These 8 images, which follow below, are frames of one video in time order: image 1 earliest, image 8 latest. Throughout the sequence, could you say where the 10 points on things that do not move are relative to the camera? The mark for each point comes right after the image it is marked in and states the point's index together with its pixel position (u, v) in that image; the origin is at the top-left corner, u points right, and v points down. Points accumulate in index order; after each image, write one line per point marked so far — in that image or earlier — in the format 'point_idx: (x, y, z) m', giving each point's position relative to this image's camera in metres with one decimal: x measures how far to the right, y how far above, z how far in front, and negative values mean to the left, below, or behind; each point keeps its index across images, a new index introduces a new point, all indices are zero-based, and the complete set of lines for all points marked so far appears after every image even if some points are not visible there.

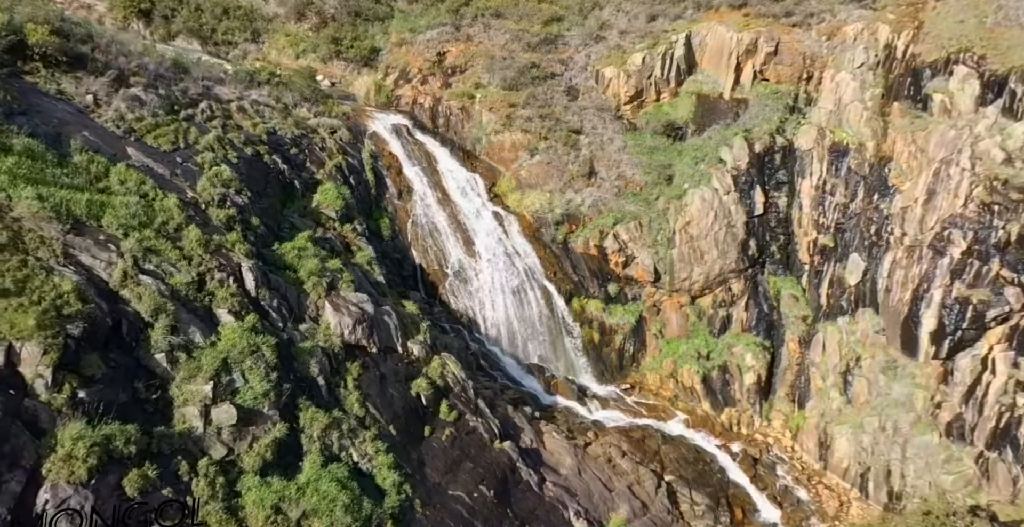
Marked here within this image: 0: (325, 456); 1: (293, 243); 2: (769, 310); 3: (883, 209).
0: (-2.0, -2.1, +7.8) m
1: (-3.1, +0.3, +10.0) m
2: (+5.4, -0.9, +15.8) m
3: (+7.8, +1.2, +15.2) m
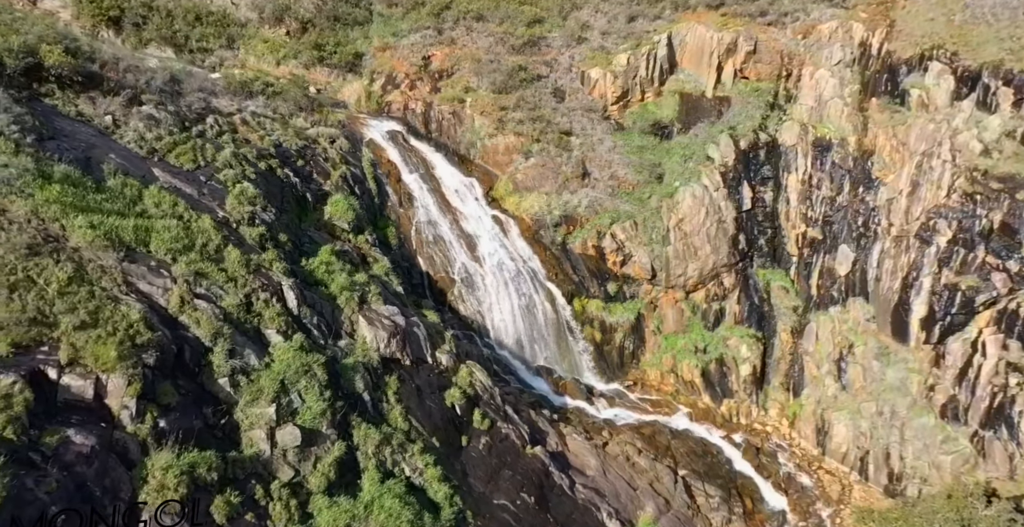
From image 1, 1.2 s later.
0: (-1.4, -2.3, +7.7) m
1: (-2.7, +0.1, +9.9) m
2: (+5.4, -0.8, +16.2) m
3: (+7.8, +1.4, +15.8) m
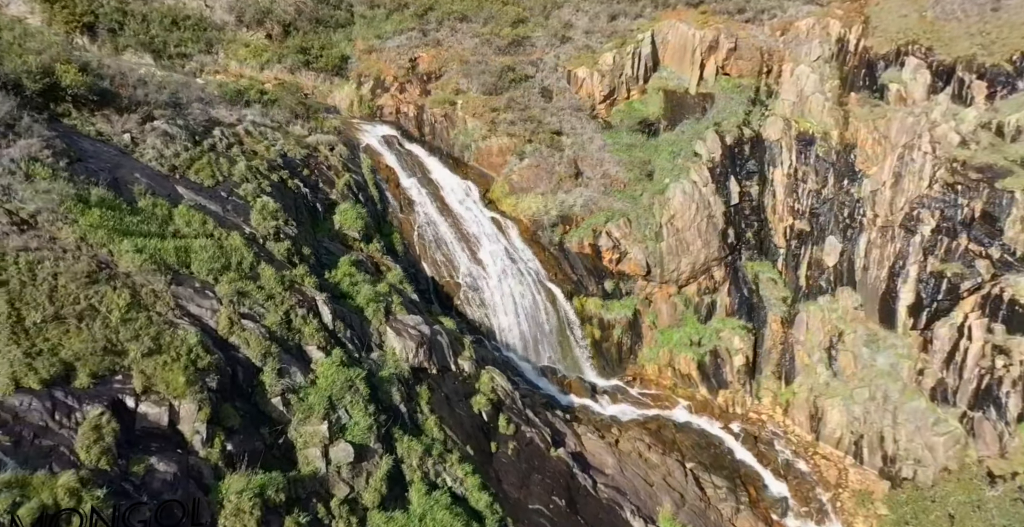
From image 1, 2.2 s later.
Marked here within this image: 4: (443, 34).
0: (-0.9, -2.4, +7.7) m
1: (-2.4, -0.1, +9.8) m
2: (+5.4, -0.7, +16.5) m
3: (+7.7, +1.6, +16.3) m
4: (-1.9, +6.3, +19.8) m
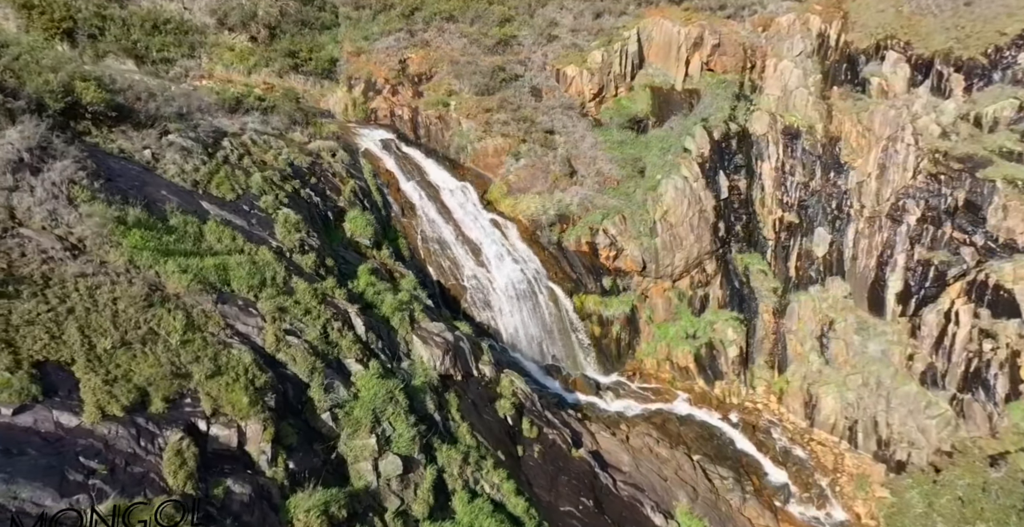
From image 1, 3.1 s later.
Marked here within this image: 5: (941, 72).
0: (-0.5, -2.5, +7.8) m
1: (-2.1, -0.2, +9.8) m
2: (+5.4, -0.5, +16.9) m
3: (+7.6, +1.8, +16.7) m
4: (-2.2, +6.3, +19.7) m
5: (+10.4, +4.7, +17.4) m
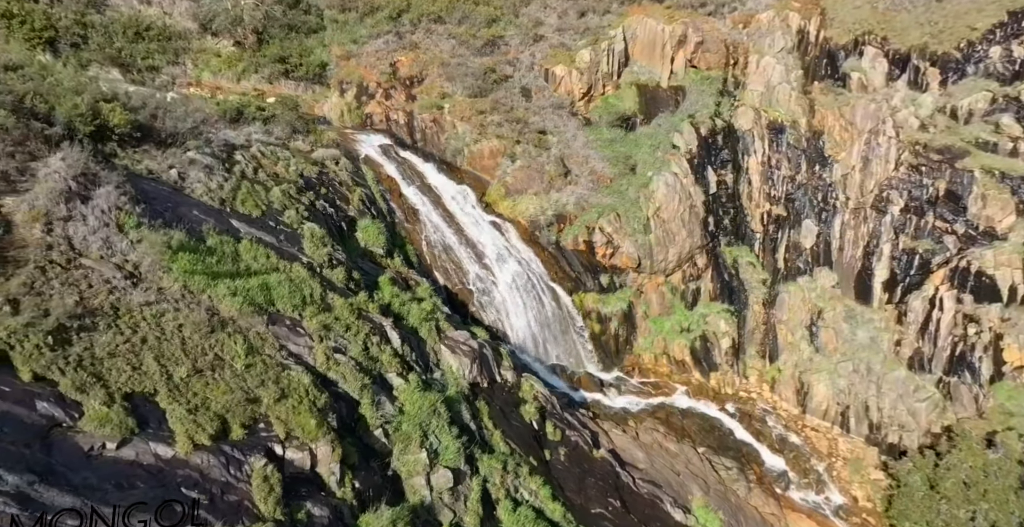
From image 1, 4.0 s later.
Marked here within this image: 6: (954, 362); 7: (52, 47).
0: (0.0, -2.6, +8.0) m
1: (-1.8, -0.4, +9.9) m
2: (+5.3, -0.4, +17.3) m
3: (+7.5, +2.0, +17.2) m
4: (-2.6, +6.2, +19.7) m
5: (+10.2, +5.0, +18.0) m
6: (+9.3, -2.1, +15.1) m
7: (-9.8, +4.6, +15.3) m
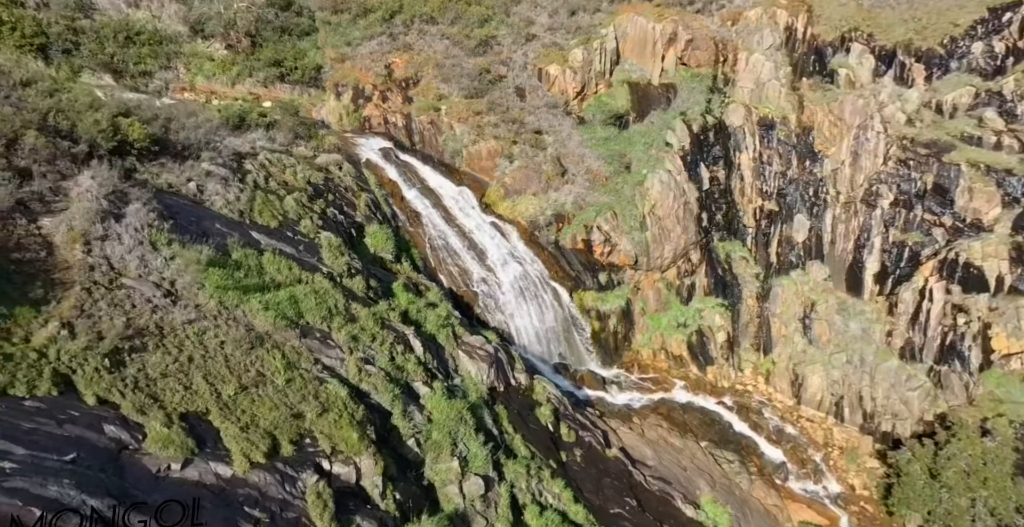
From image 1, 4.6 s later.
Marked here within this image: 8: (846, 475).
0: (+0.3, -2.7, +8.2) m
1: (-1.6, -0.5, +10.0) m
2: (+5.3, -0.3, +17.6) m
3: (+7.4, +2.2, +17.5) m
4: (-2.8, +6.2, +19.7) m
5: (+10.0, +5.2, +18.4) m
6: (+9.4, -1.9, +15.5) m
7: (-9.9, +4.4, +15.1) m
8: (+6.9, -4.4, +14.8) m
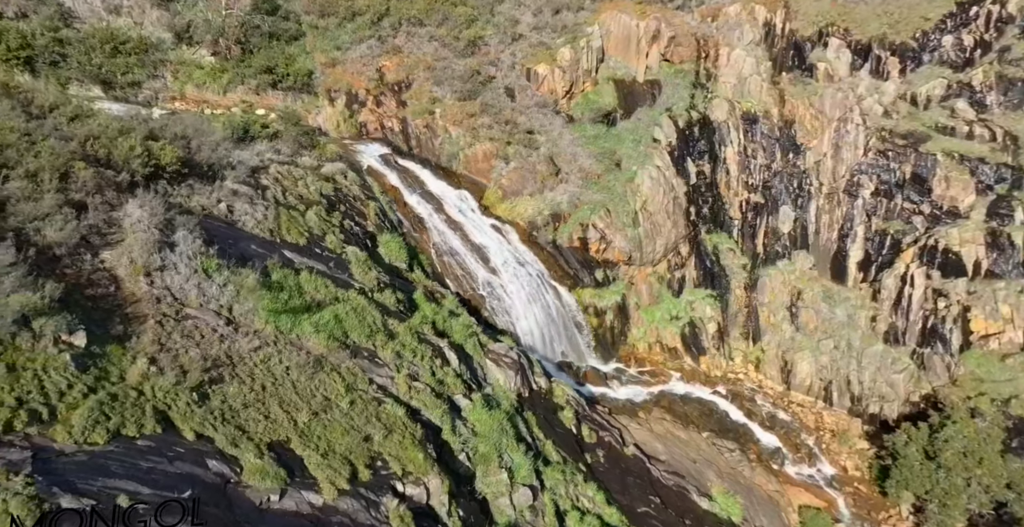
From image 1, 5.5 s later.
0: (+0.7, -2.8, +8.5) m
1: (-1.3, -0.6, +10.2) m
2: (+5.2, -0.1, +18.1) m
3: (+7.3, +2.4, +18.1) m
4: (-3.2, +6.2, +19.7) m
5: (+9.7, +5.5, +19.0) m
6: (+9.5, -1.6, +16.2) m
7: (-10.0, +4.1, +14.9) m
8: (+7.1, -4.2, +15.4) m
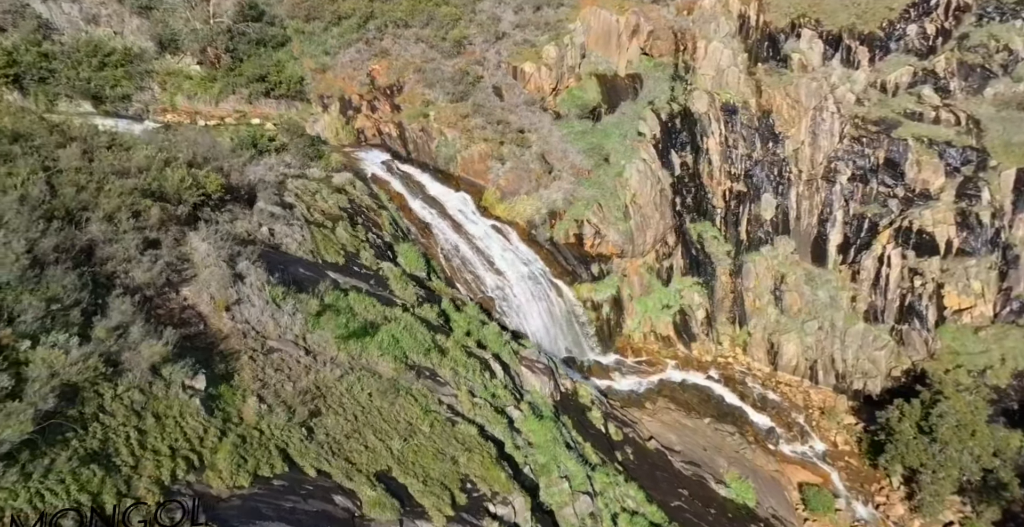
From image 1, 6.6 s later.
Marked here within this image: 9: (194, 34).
0: (+1.3, -2.9, +9.0) m
1: (-0.9, -0.8, +10.5) m
2: (+5.1, +0.2, +18.8) m
3: (+7.1, +2.8, +18.8) m
4: (-3.6, +6.1, +19.8) m
5: (+9.4, +6.0, +19.8) m
6: (+9.5, -1.2, +17.2) m
7: (-10.0, +3.7, +14.6) m
8: (+7.3, -3.9, +16.3) m
9: (-8.2, +5.8, +18.0) m
